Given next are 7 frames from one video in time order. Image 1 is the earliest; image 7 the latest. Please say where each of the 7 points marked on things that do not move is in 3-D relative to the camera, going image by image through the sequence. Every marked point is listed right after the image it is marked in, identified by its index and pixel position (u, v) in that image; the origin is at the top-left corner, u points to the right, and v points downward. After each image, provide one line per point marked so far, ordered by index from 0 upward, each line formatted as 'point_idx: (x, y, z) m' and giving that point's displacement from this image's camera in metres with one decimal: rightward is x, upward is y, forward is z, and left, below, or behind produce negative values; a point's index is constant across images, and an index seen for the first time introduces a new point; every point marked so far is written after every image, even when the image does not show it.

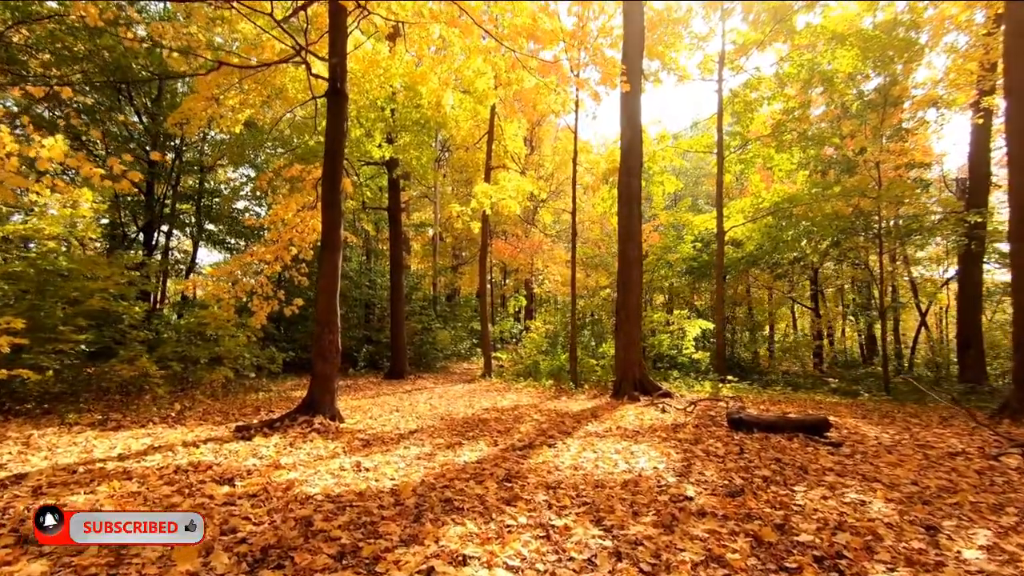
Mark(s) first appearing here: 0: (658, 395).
0: (+2.8, -2.1, +9.5) m
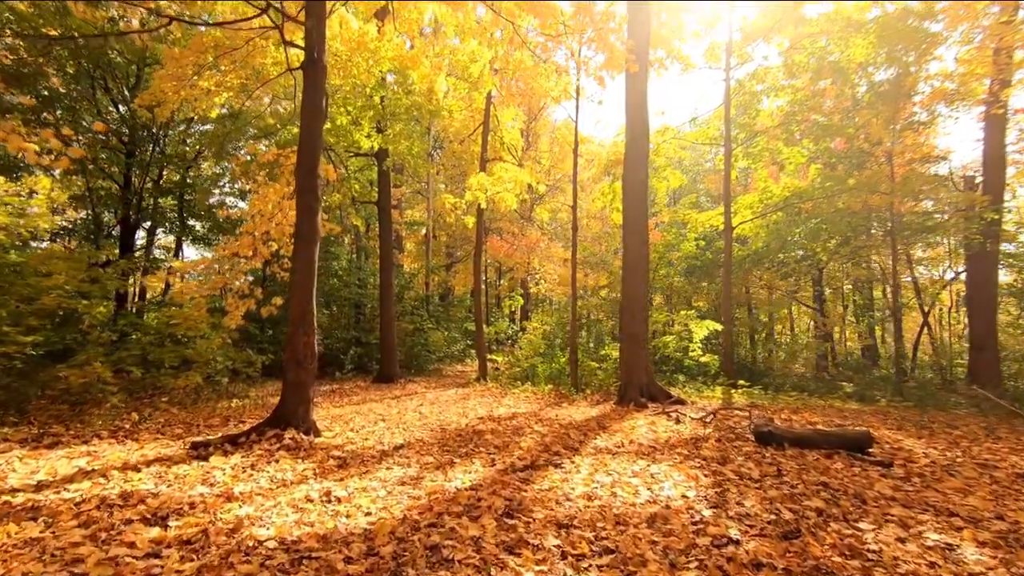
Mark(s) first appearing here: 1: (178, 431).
0: (+2.8, -2.1, +8.8) m
1: (-3.8, -1.6, +5.6) m
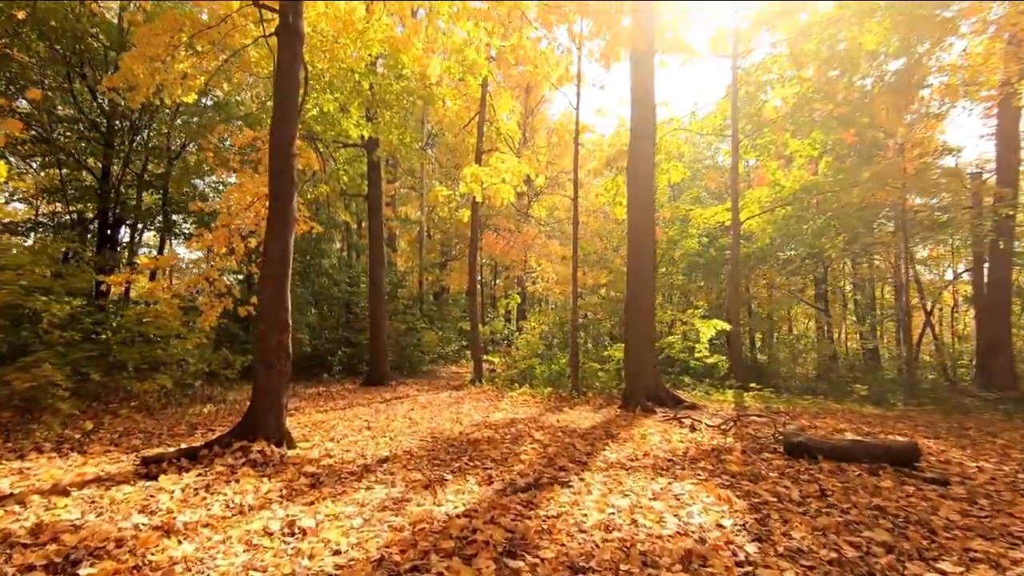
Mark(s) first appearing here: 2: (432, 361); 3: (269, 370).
0: (+2.7, -2.0, +8.2) m
1: (-3.8, -1.6, +5.0) m
2: (-2.6, -2.3, +15.6) m
3: (-2.4, -0.8, +4.8) m
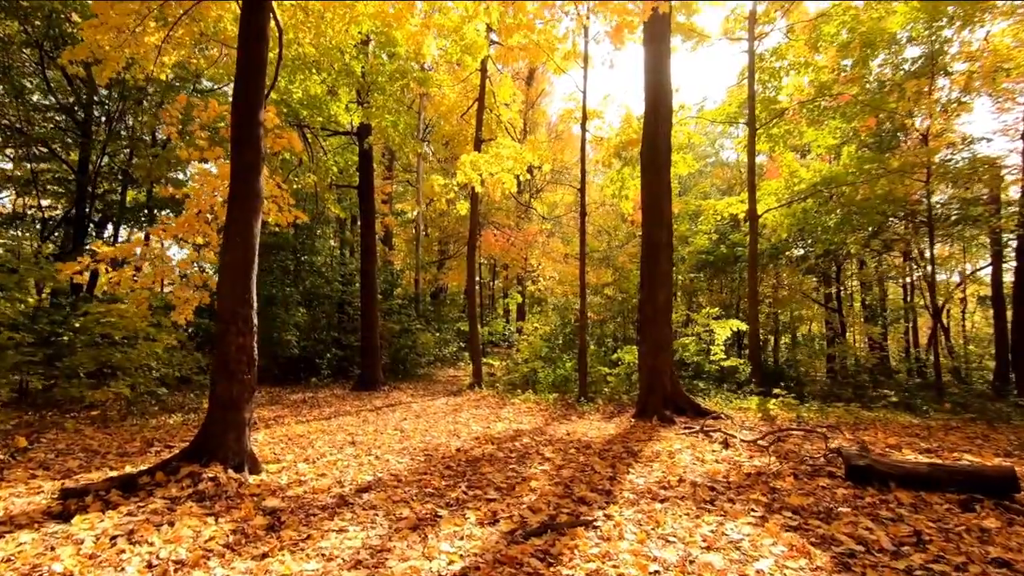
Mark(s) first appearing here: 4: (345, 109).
0: (+2.8, -1.9, +7.5) m
1: (-3.8, -1.5, +4.2) m
2: (-2.5, -2.3, +14.8) m
3: (-2.3, -0.7, +4.0) m
4: (-3.4, +3.6, +9.9) m
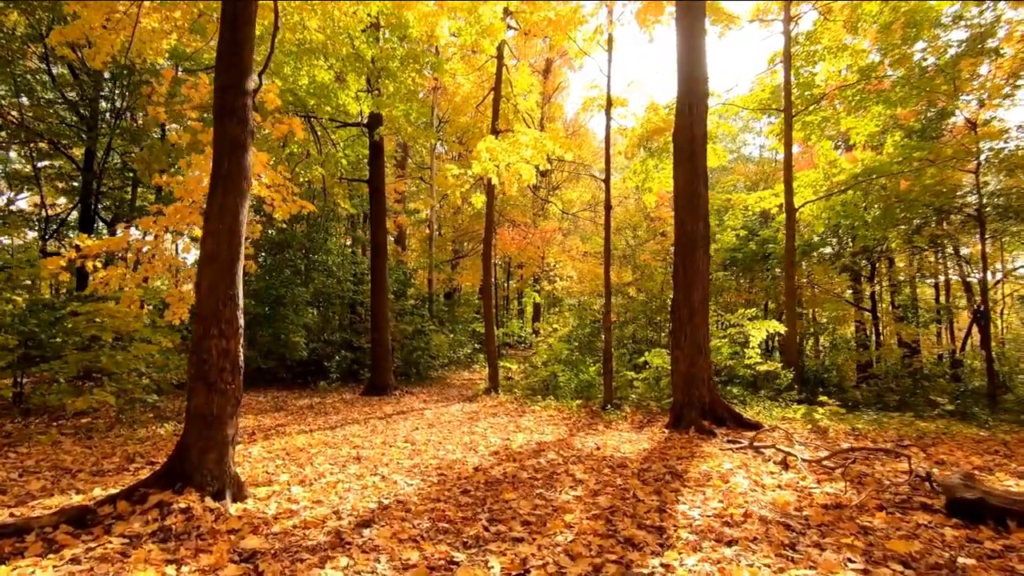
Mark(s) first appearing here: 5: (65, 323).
0: (+3.1, -1.9, +6.7) m
1: (-3.6, -1.5, +3.6) m
2: (-2.0, -2.3, +14.2) m
3: (-2.1, -0.7, +3.4) m
4: (-3.0, +3.7, +9.4) m
5: (-6.0, -0.5, +6.5) m
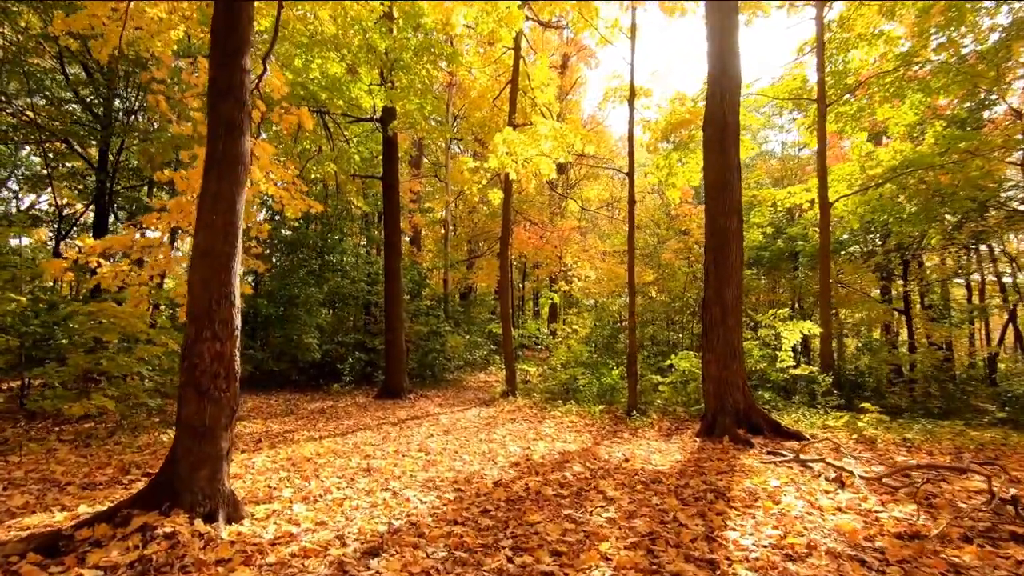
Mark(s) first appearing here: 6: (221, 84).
0: (+3.3, -1.9, +6.2) m
1: (-3.4, -1.5, +3.3) m
2: (-1.6, -2.3, +13.8) m
3: (-2.0, -0.7, +3.1) m
4: (-2.7, +3.7, +9.1) m
5: (-5.7, -0.5, +6.3) m
6: (-2.0, +1.4, +3.3) m
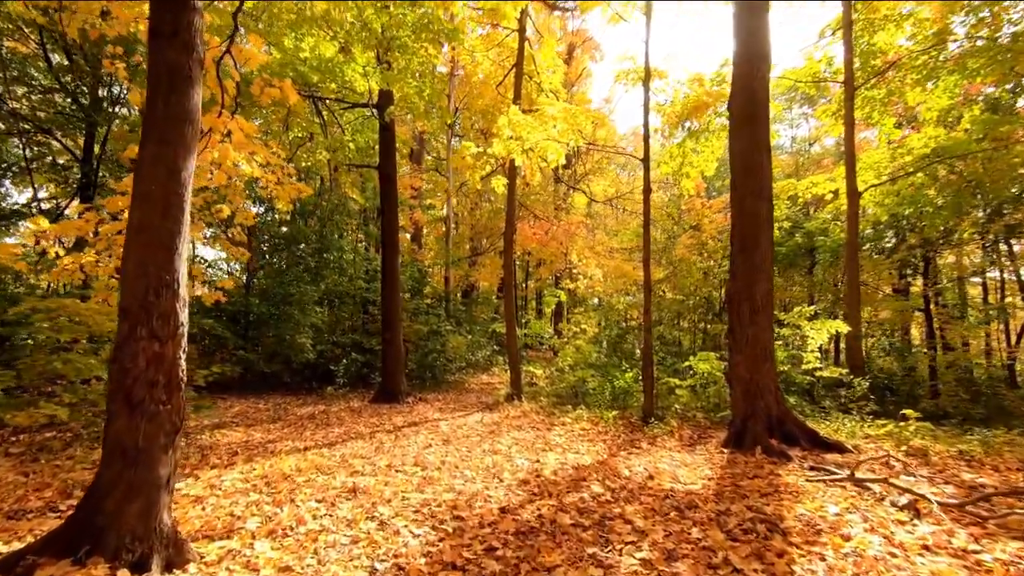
0: (+3.4, -1.8, +5.6) m
1: (-3.3, -1.4, +2.7) m
2: (-1.4, -2.2, +13.2) m
3: (-1.9, -0.6, +2.4) m
4: (-2.6, +3.7, +8.4) m
5: (-5.6, -0.4, +5.7) m
6: (-1.9, +1.4, +2.7) m
